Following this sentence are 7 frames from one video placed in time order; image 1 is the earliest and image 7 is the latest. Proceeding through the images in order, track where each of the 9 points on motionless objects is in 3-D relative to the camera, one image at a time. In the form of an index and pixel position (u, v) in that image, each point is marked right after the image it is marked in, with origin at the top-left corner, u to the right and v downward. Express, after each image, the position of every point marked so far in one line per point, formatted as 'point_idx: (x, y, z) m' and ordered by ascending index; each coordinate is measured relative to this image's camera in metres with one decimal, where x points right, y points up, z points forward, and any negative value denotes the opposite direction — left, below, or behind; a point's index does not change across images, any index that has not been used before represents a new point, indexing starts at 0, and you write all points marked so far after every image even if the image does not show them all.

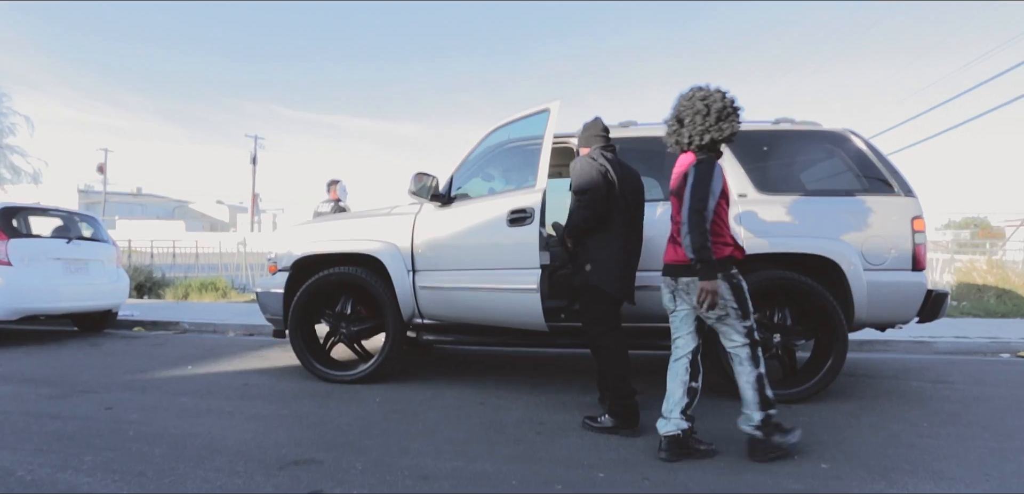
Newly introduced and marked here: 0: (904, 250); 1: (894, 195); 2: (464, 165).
0: (+3.4, 0.0, +4.3) m
1: (+3.5, +0.5, +4.5) m
2: (-0.5, +0.8, +4.9) m
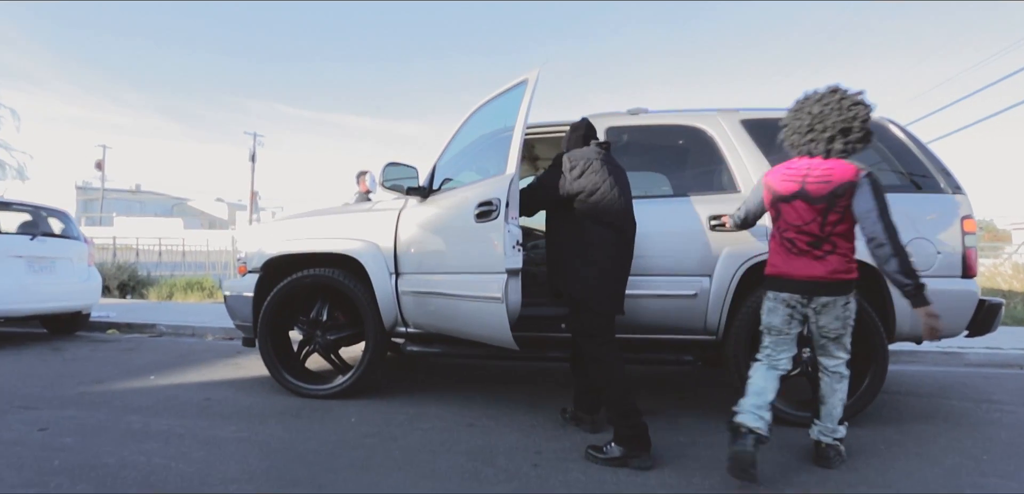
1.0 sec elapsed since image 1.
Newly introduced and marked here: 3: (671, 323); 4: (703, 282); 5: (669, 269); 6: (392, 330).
0: (+3.4, -0.1, +3.8) m
1: (+3.4, +0.4, +4.0) m
2: (-0.5, +0.8, +4.4) m
3: (+1.2, -0.6, +3.8) m
4: (+1.3, -0.3, +3.6) m
5: (+1.1, -0.2, +3.7) m
6: (-1.0, -0.7, +4.3) m
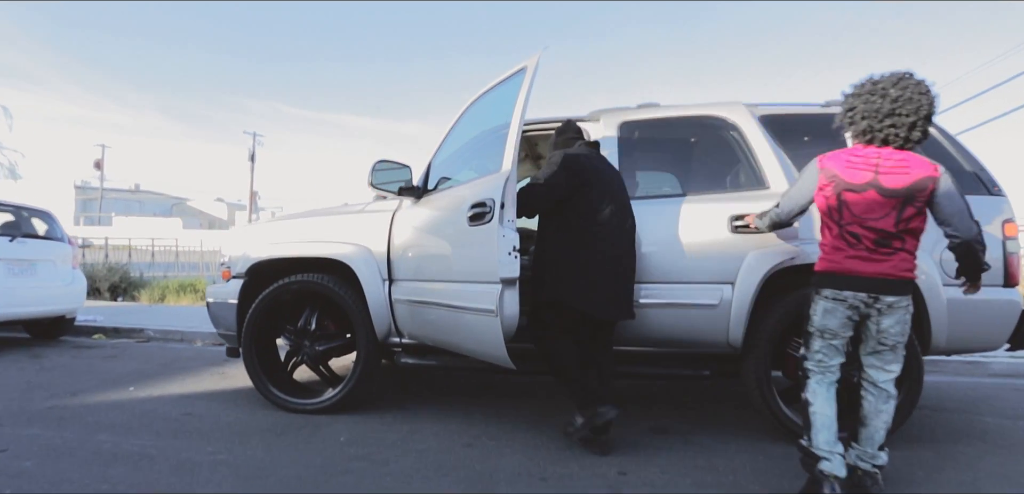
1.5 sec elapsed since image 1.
0: (+3.4, -0.1, +3.5) m
1: (+3.4, +0.4, +3.7) m
2: (-0.5, +0.8, +4.1) m
3: (+1.2, -0.6, +3.6) m
4: (+1.3, -0.3, +3.3) m
5: (+1.1, -0.2, +3.4) m
6: (-1.0, -0.8, +4.0) m
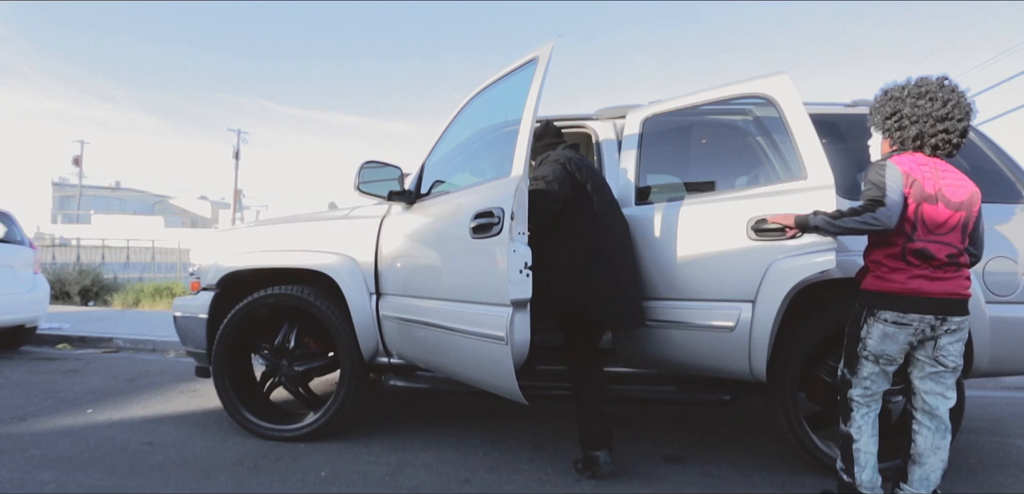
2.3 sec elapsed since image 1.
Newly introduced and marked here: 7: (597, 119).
0: (+3.4, -0.2, +3.2) m
1: (+3.5, +0.3, +3.4) m
2: (-0.5, +0.7, +3.7) m
3: (+1.2, -0.7, +3.2) m
4: (+1.3, -0.4, +2.9) m
5: (+1.2, -0.3, +3.1) m
6: (-1.0, -0.8, +3.6) m
7: (+0.7, +1.0, +3.9) m
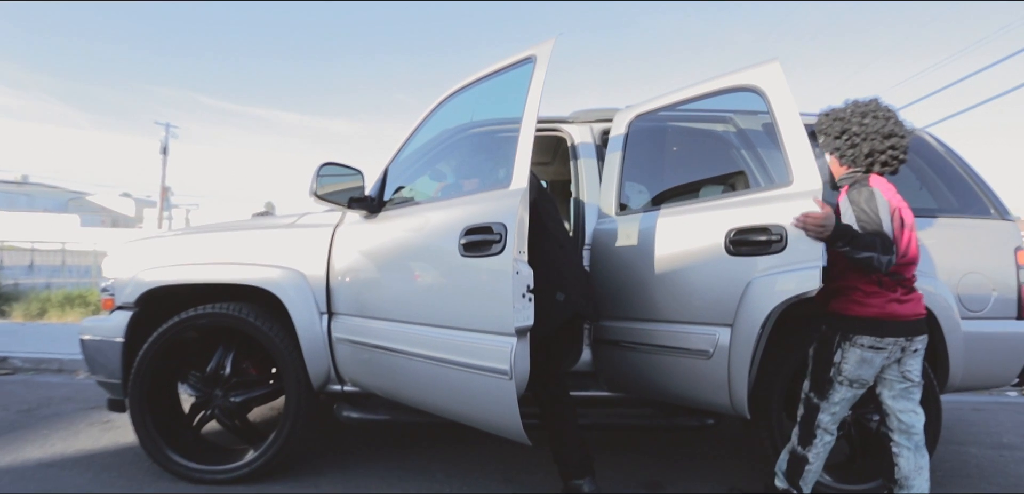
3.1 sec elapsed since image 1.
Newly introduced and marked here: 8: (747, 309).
0: (+3.2, -0.3, +3.2) m
1: (+3.3, +0.2, +3.5) m
2: (-0.7, +0.6, +3.3) m
3: (+1.1, -0.8, +3.0) m
4: (+1.2, -0.5, +2.8) m
5: (+1.0, -0.4, +2.9) m
6: (-1.2, -0.9, +3.2) m
7: (+0.4, +0.9, +3.7) m
8: (+1.3, -0.3, +2.7) m
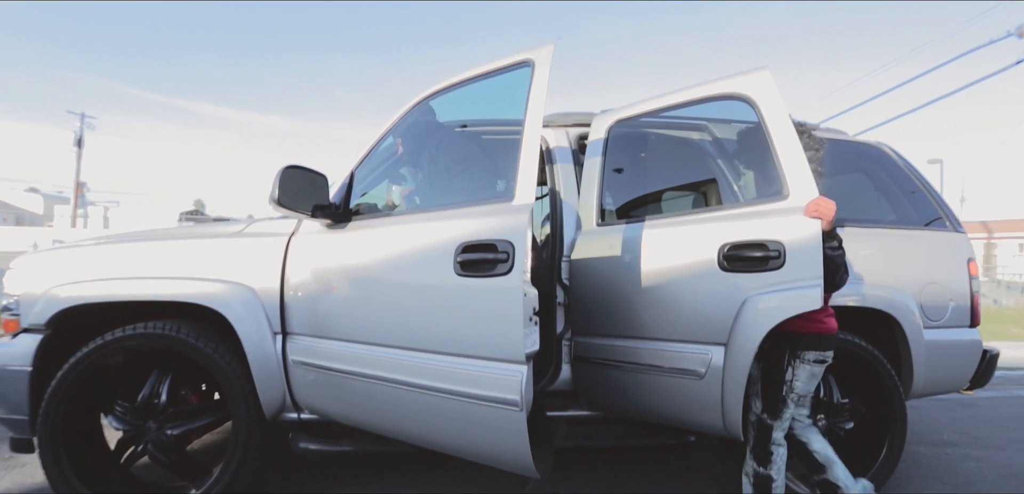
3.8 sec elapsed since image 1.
0: (+3.1, -0.4, +3.4) m
1: (+3.1, +0.1, +3.6) m
2: (-0.8, +0.6, +3.0) m
3: (+0.9, -0.9, +2.9) m
4: (+1.1, -0.5, +2.7) m
5: (+0.9, -0.4, +2.8) m
6: (-1.4, -1.0, +2.9) m
7: (+0.2, +0.9, +3.5) m
8: (+1.2, -0.4, +2.6) m
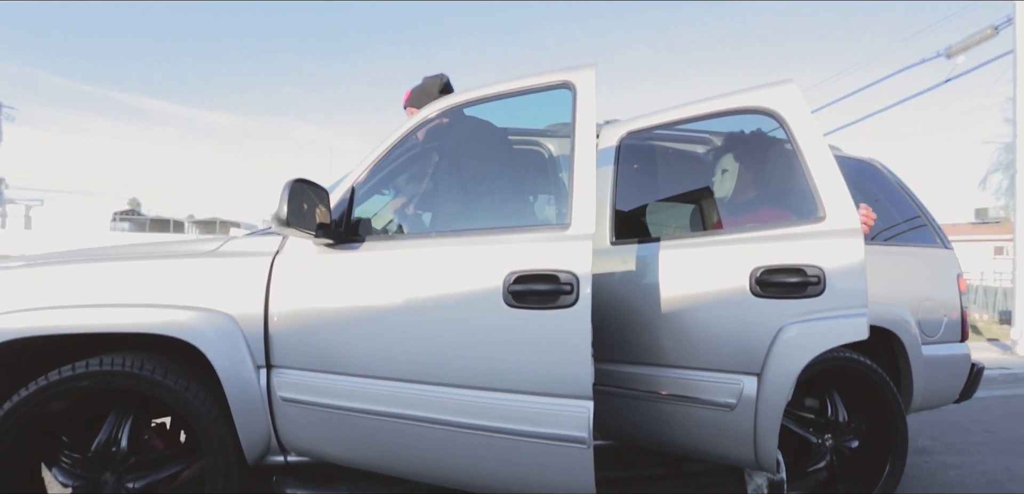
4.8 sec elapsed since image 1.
0: (+3.1, -0.5, +3.4) m
1: (+3.1, 0.0, +3.7) m
2: (-0.8, +0.4, +2.8) m
3: (+1.0, -1.0, +2.8) m
4: (+1.2, -0.7, +2.6) m
5: (+1.0, -0.6, +2.6) m
6: (-1.3, -1.1, +2.5) m
7: (+0.2, +0.7, +3.4) m
8: (+1.3, -0.5, +2.5) m
